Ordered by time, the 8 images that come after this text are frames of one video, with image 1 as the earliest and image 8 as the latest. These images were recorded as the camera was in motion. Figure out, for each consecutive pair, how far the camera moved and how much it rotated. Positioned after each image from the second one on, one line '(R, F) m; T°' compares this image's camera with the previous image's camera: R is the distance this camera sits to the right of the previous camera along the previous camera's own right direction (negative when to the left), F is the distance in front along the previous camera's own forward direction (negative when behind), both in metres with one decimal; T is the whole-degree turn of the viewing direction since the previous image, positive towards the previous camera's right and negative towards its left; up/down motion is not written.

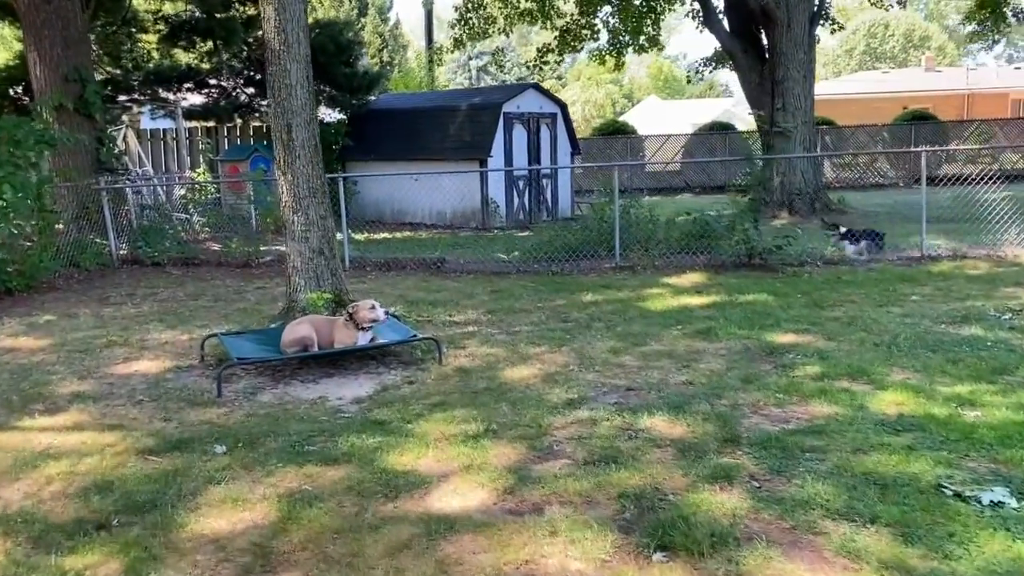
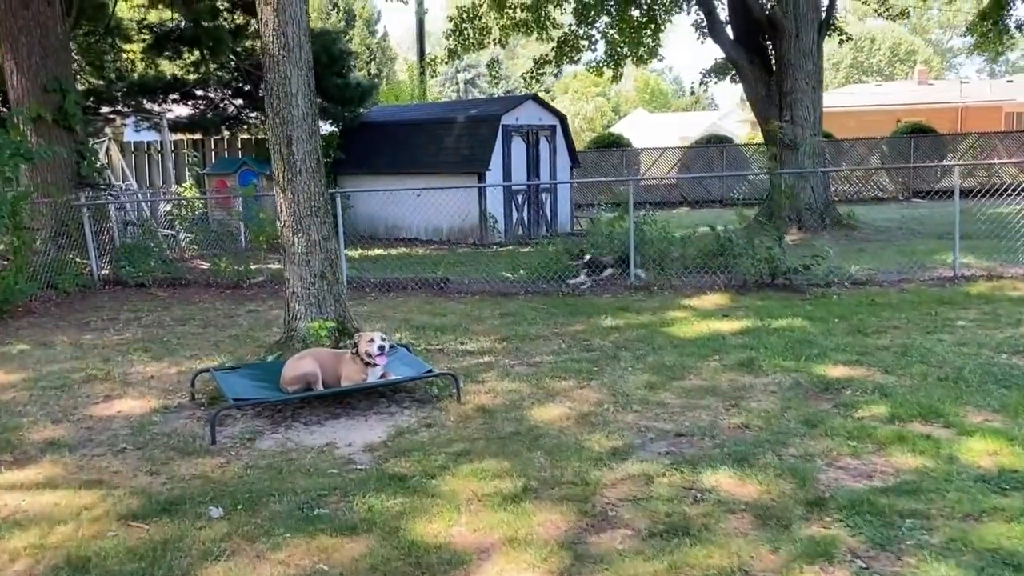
(-0.3, +0.6) m; +1°
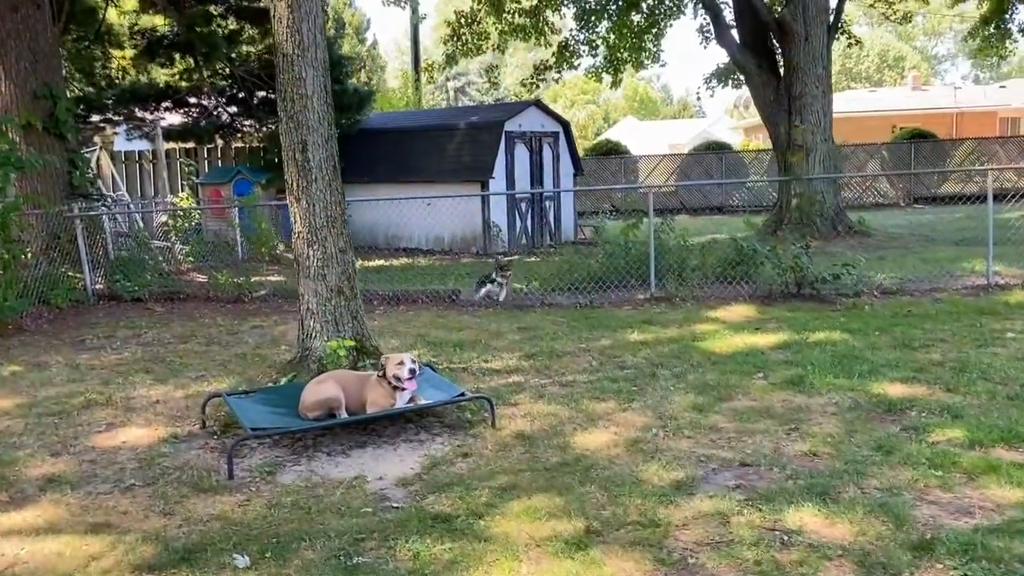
(-0.3, +0.4) m; +1°
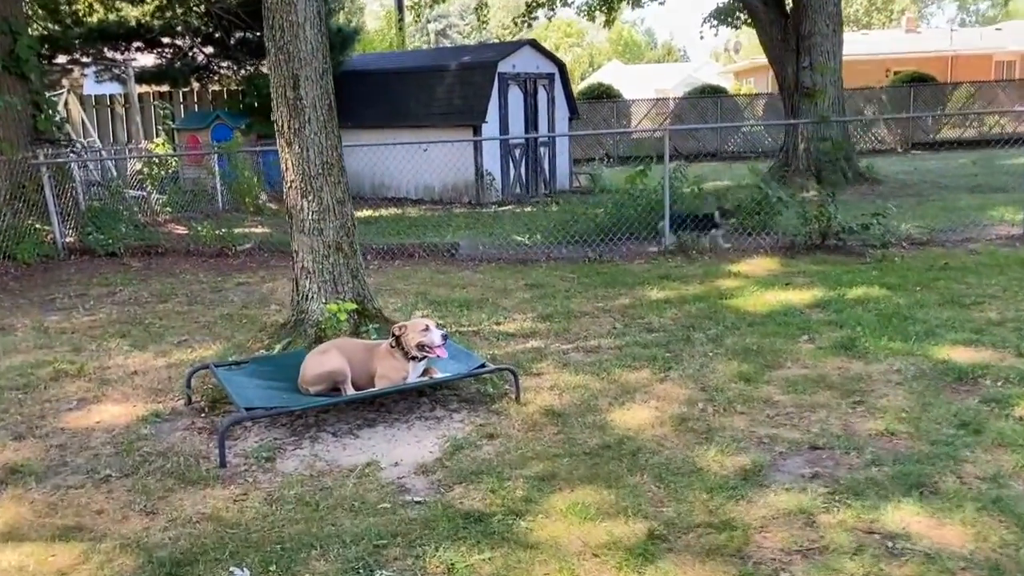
(-0.2, +0.6) m; +1°
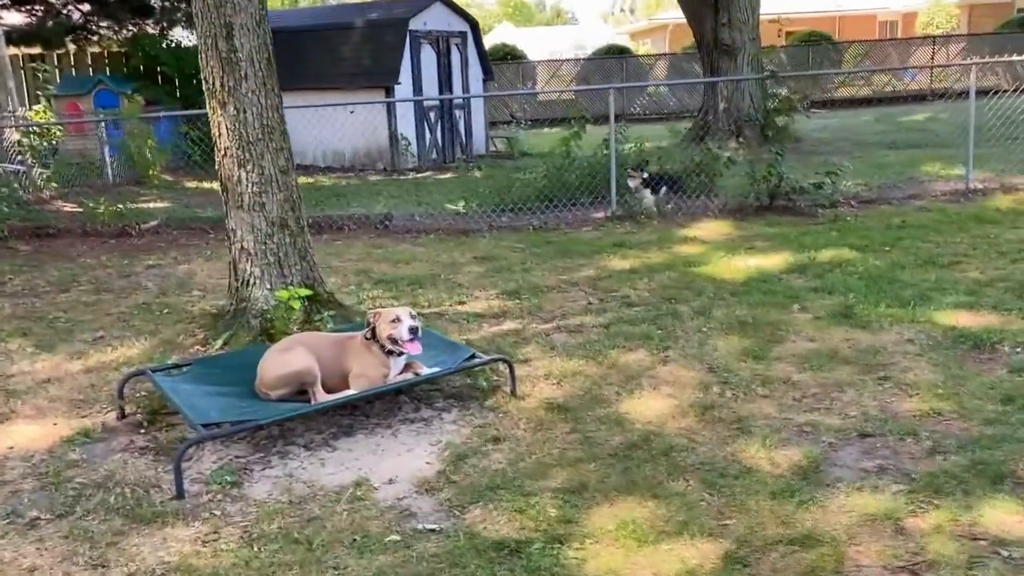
(-0.4, +0.6) m; +7°
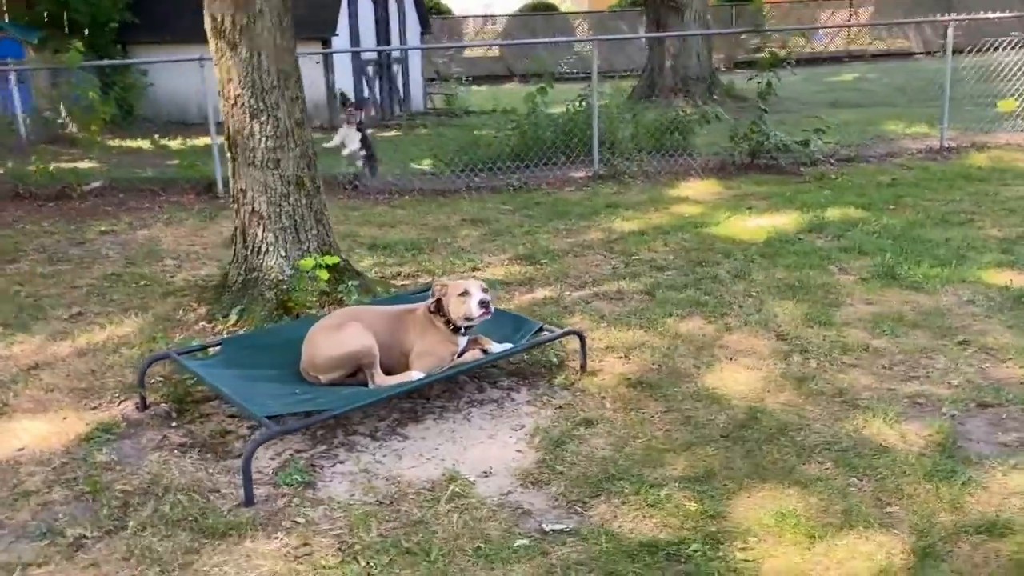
(-0.7, +0.4) m; +6°
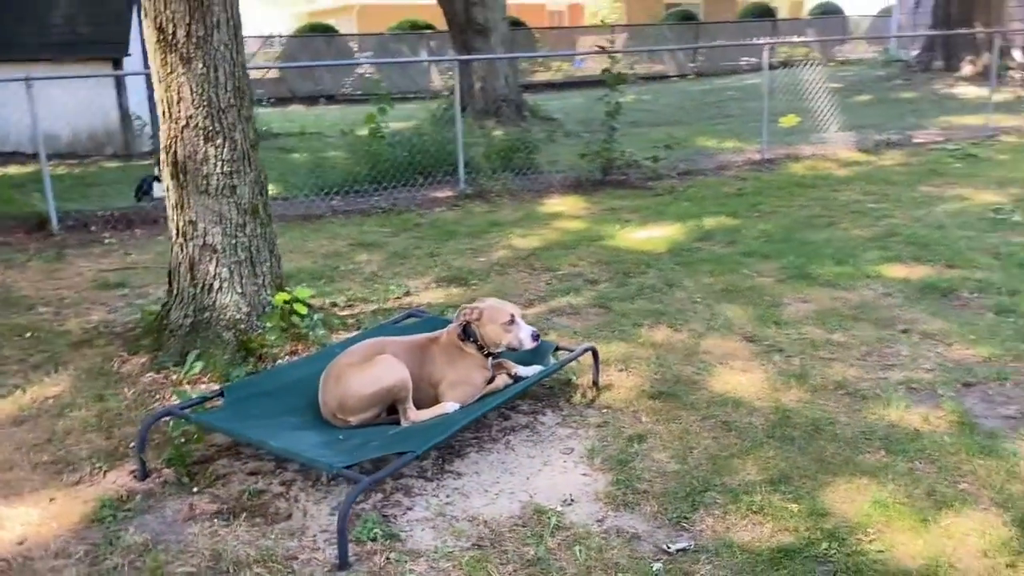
(-1.0, +0.2) m; +15°
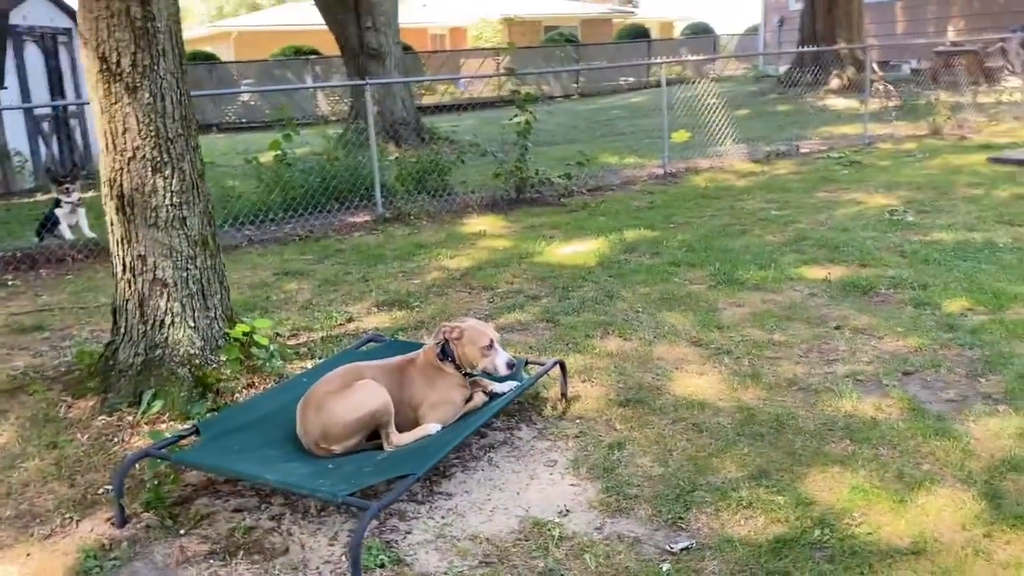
(-0.3, 0.0) m; +7°
